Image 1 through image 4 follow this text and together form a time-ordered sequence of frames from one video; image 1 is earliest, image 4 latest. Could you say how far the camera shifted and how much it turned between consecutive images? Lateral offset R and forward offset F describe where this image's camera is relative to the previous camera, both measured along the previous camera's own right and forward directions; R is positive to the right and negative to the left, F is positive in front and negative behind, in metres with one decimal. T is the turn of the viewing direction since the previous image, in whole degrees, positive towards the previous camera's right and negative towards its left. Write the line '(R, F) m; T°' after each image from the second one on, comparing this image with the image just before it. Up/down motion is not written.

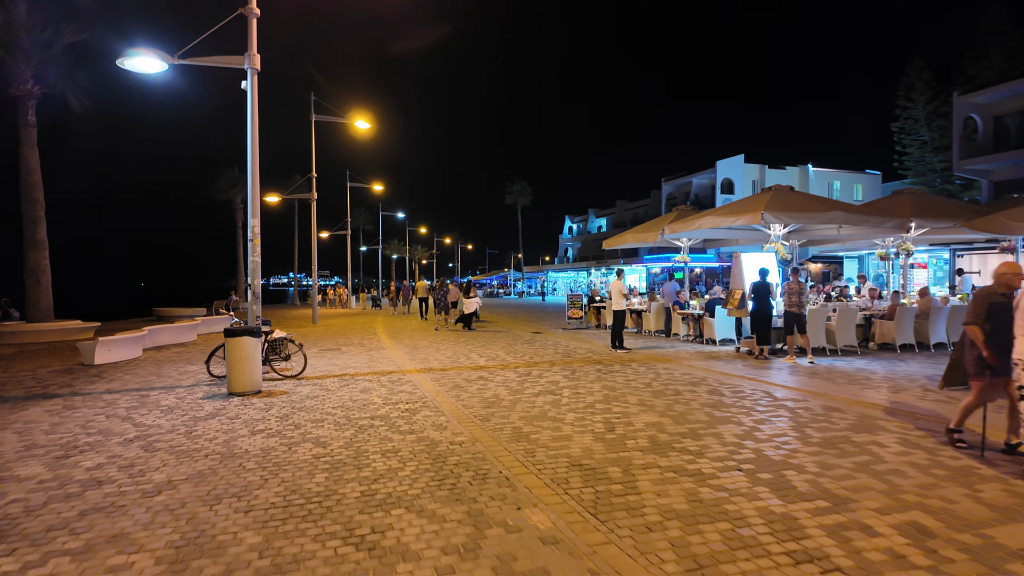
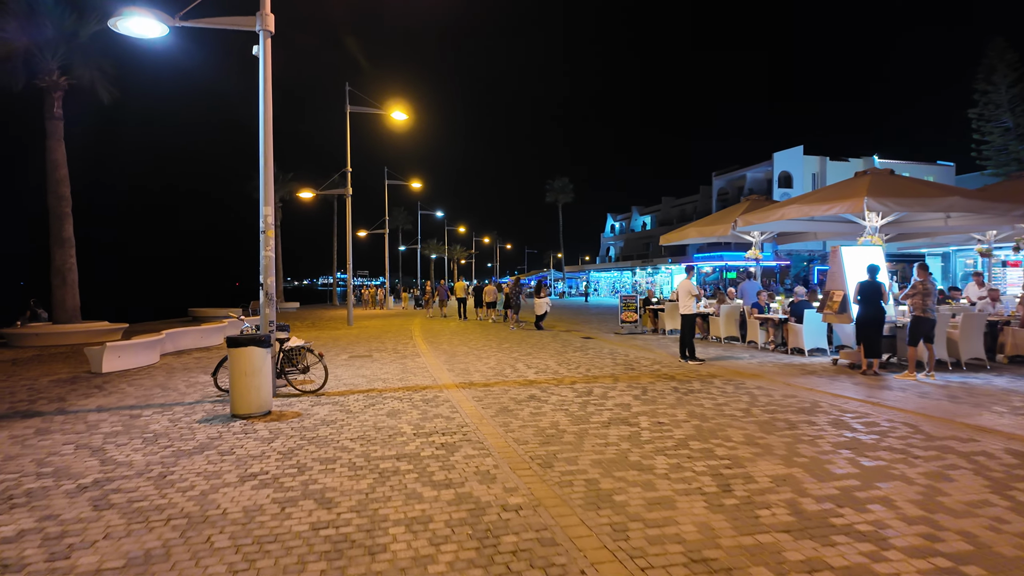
(-0.3, +1.7) m; -4°
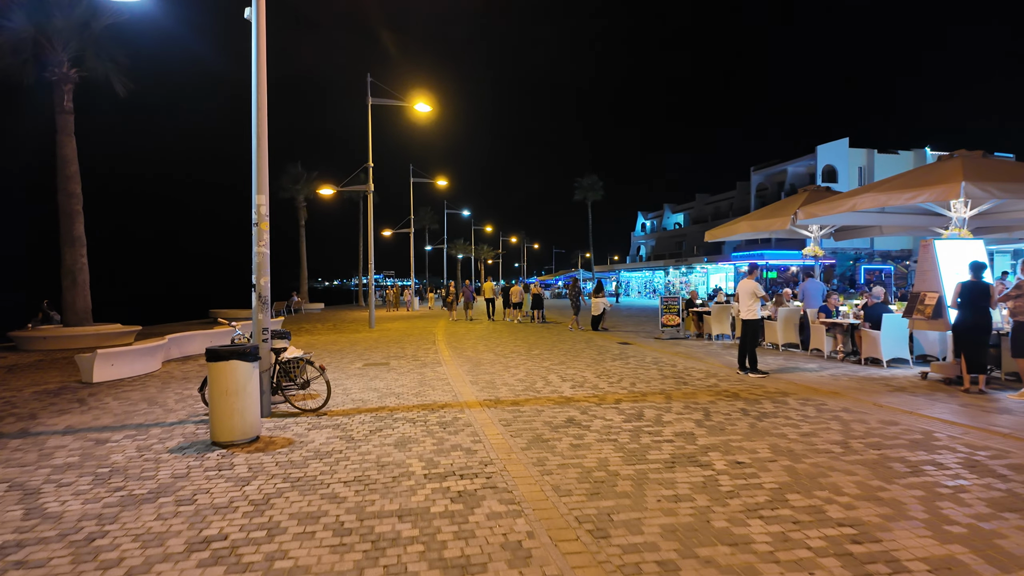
(-0.1, +1.3) m; -3°
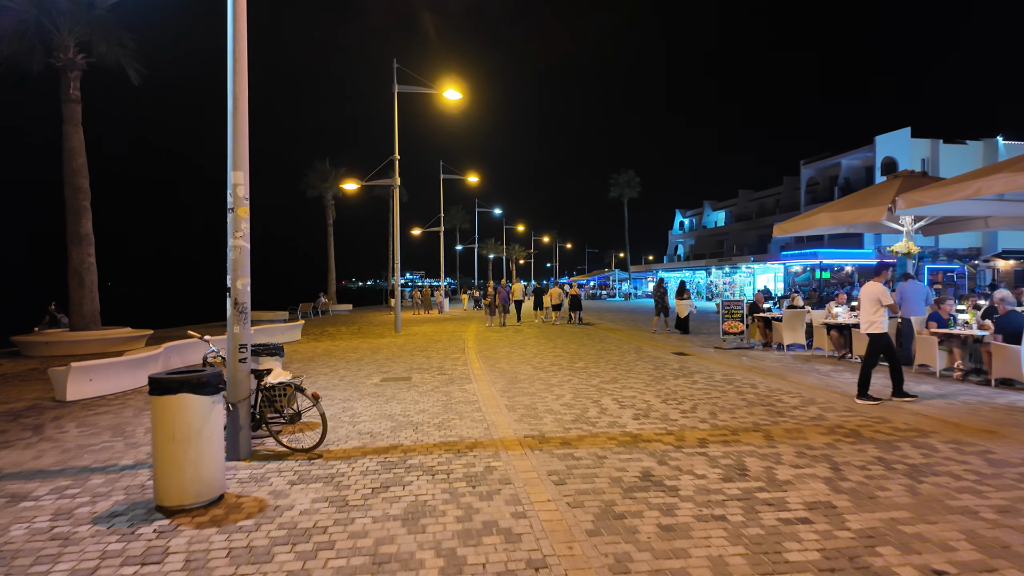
(-0.2, +1.8) m; -3°
